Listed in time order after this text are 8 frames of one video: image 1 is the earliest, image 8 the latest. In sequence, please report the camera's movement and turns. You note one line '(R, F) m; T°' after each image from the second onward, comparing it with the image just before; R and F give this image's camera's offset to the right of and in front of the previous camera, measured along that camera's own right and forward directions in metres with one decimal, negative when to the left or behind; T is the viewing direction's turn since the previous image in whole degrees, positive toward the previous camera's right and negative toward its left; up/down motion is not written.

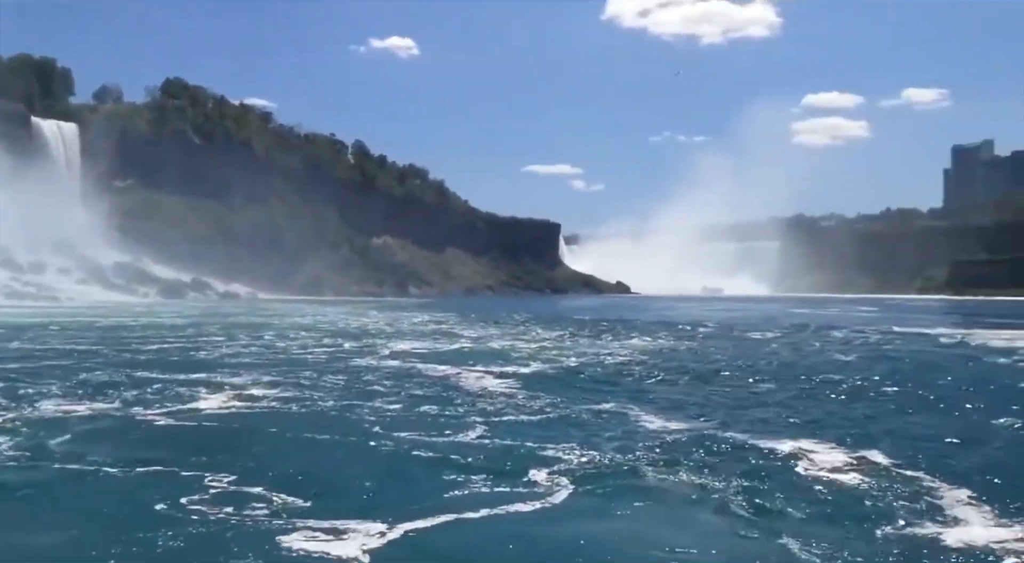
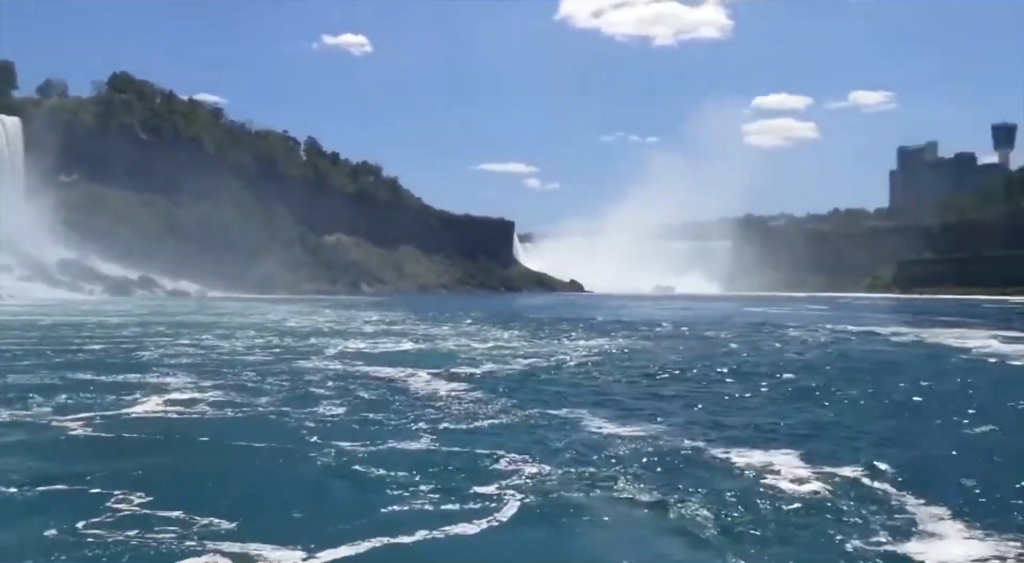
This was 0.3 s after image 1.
(0.0, +0.3) m; +3°
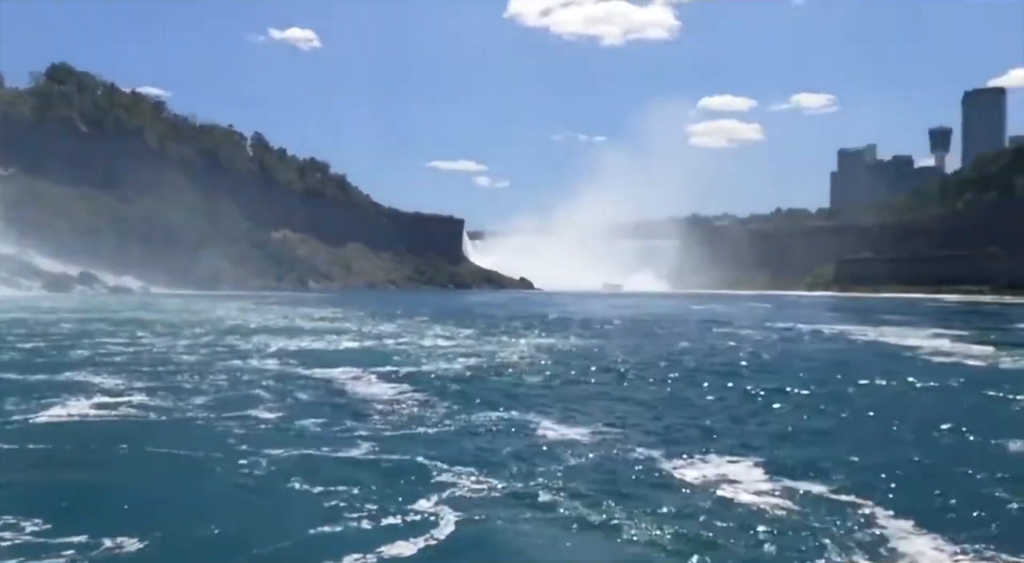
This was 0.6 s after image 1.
(0.0, +0.3) m; +3°
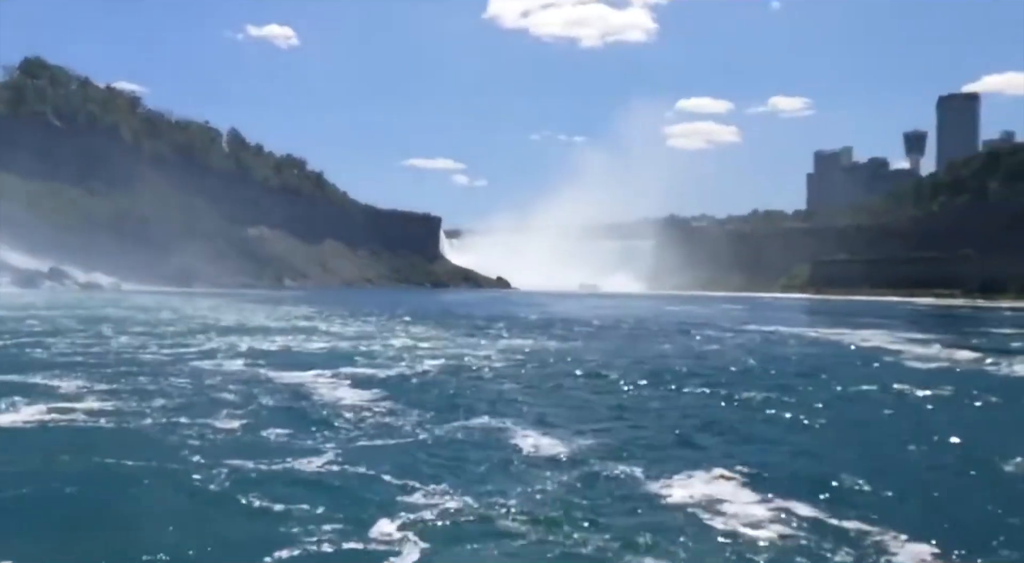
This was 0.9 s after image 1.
(0.0, +0.3) m; +1°
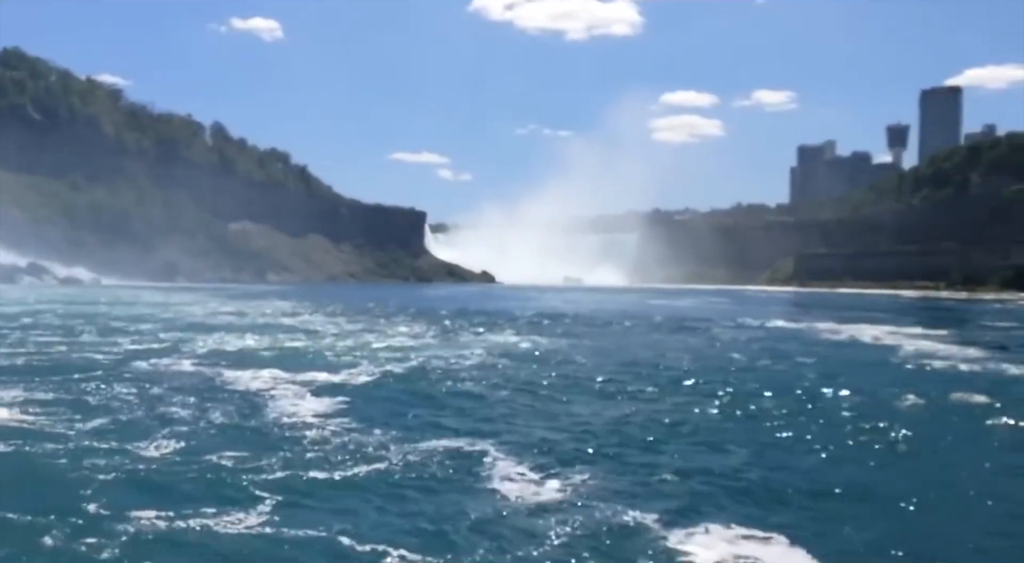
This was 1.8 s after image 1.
(0.0, +0.8) m; +1°
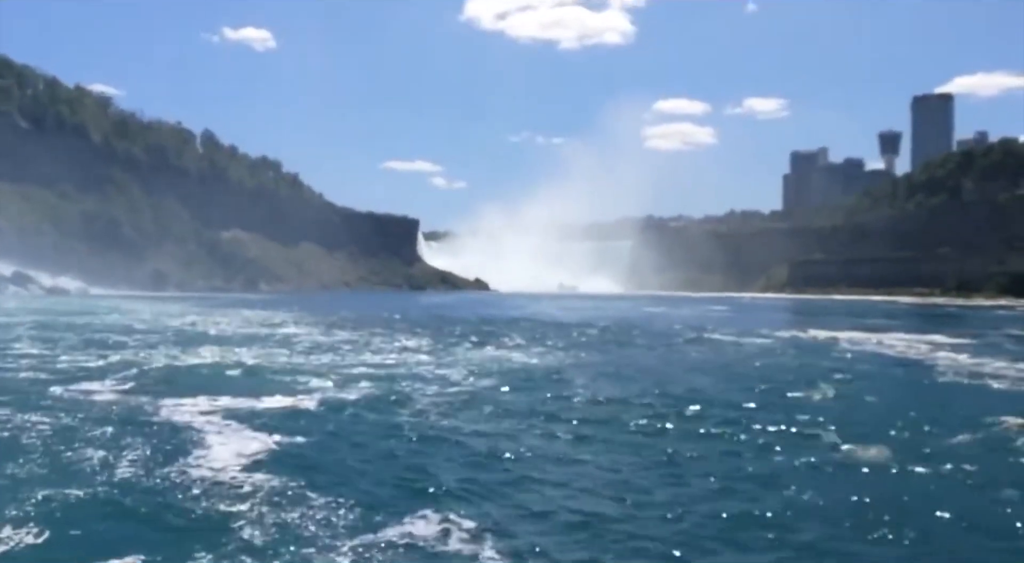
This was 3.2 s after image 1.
(-0.1, +1.7) m; 0°
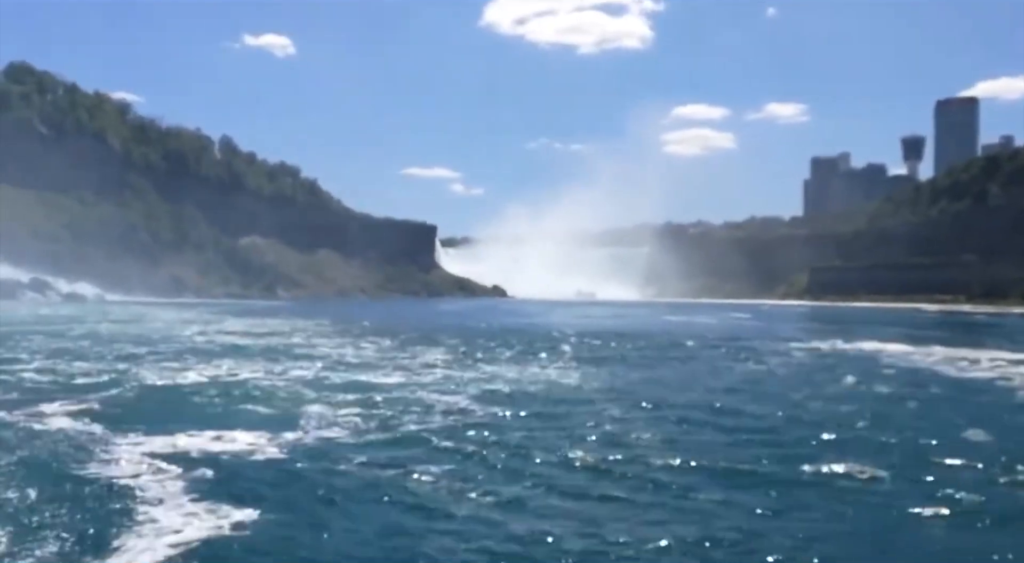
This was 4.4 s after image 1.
(0.0, +1.4) m; -1°
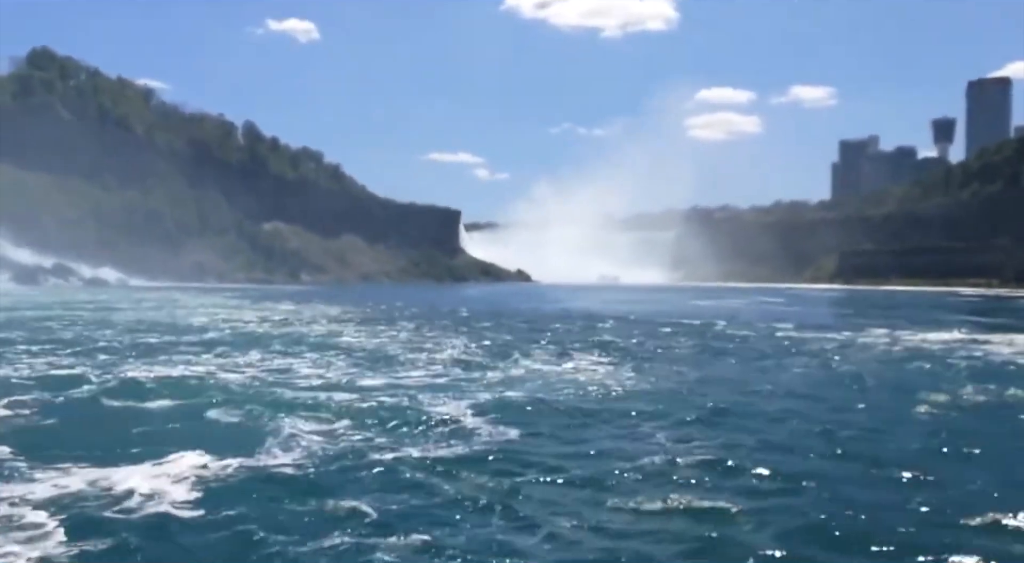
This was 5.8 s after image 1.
(-0.4, +2.4) m; -1°
